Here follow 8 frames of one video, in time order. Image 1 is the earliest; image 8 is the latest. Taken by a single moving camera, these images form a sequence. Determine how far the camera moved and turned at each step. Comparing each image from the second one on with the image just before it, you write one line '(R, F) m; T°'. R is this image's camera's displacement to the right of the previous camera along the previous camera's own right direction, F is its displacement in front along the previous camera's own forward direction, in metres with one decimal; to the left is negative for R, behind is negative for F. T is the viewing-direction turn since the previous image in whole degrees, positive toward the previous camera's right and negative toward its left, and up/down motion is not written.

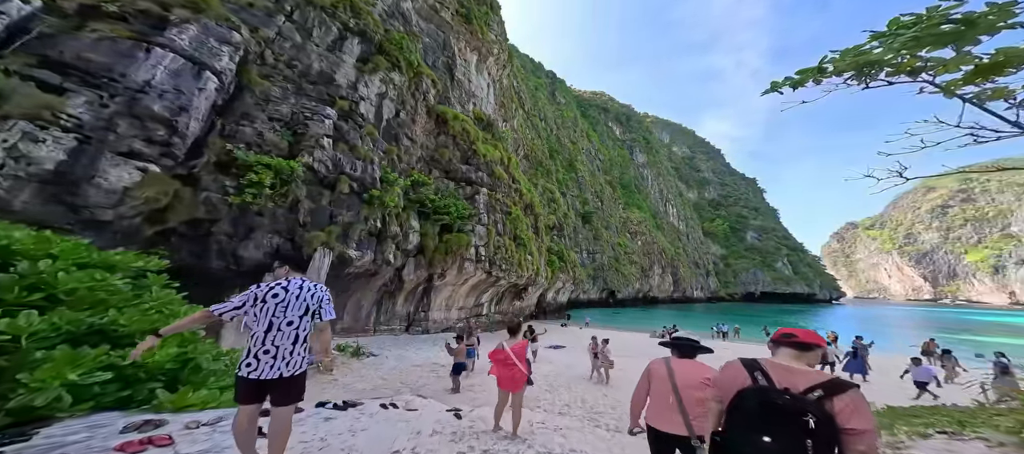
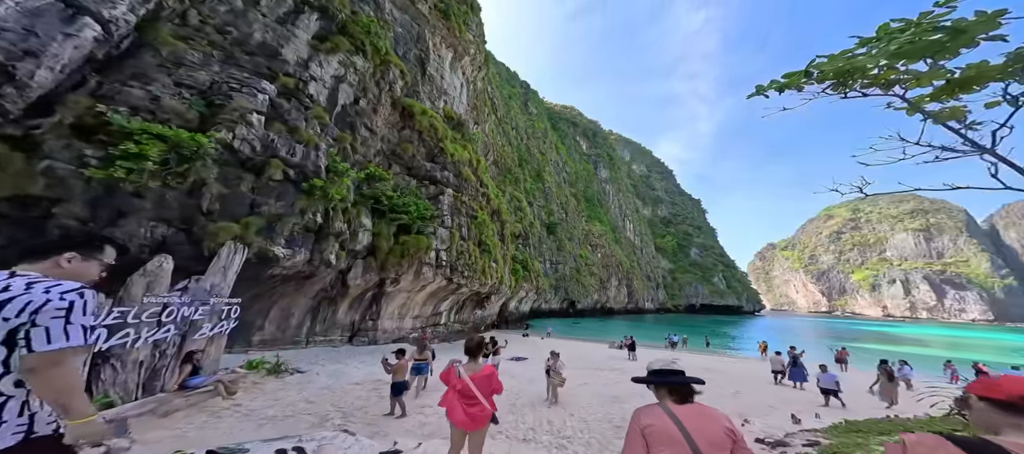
(+0.1, +0.7) m; +5°
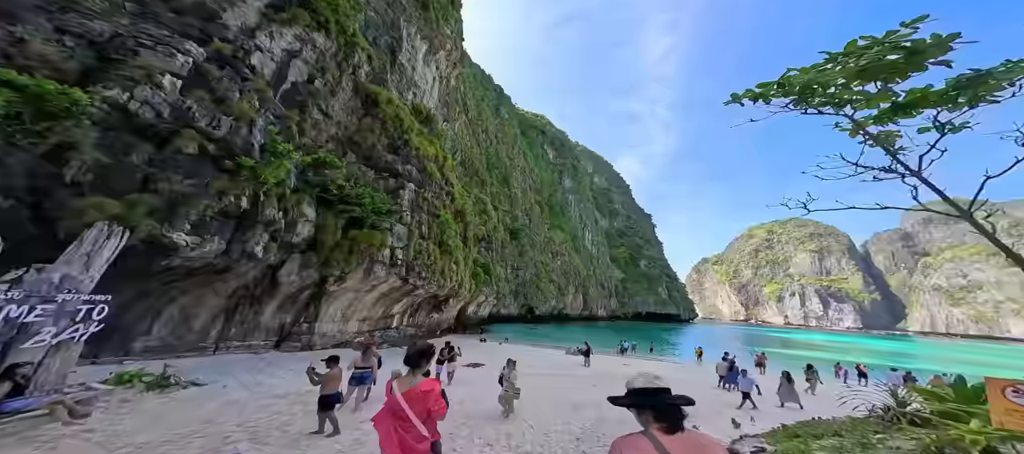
(+0.1, +0.6) m; +6°
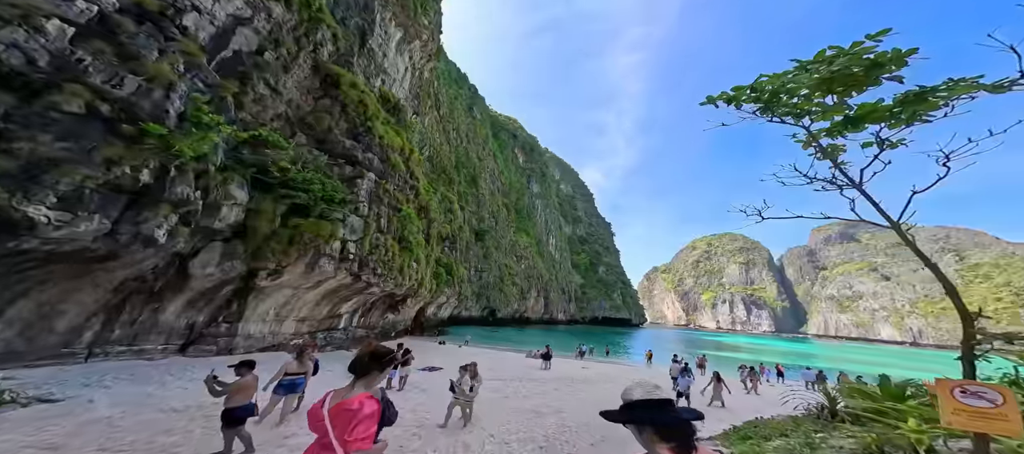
(0.0, +0.7) m; +6°
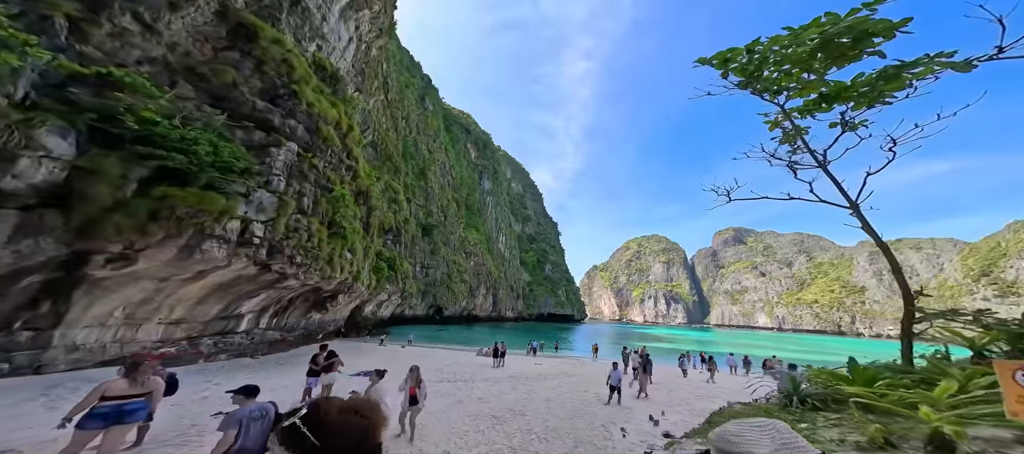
(0.0, +1.5) m; +8°
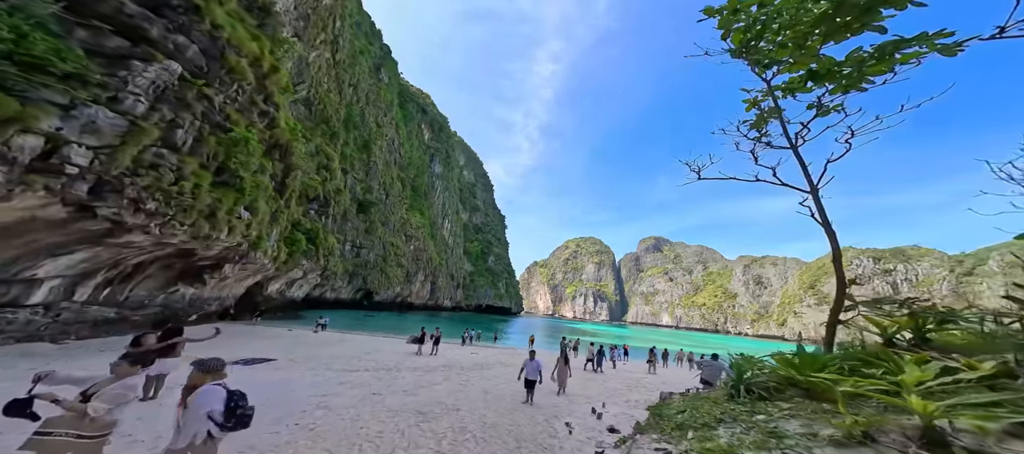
(+0.2, +1.5) m; +10°
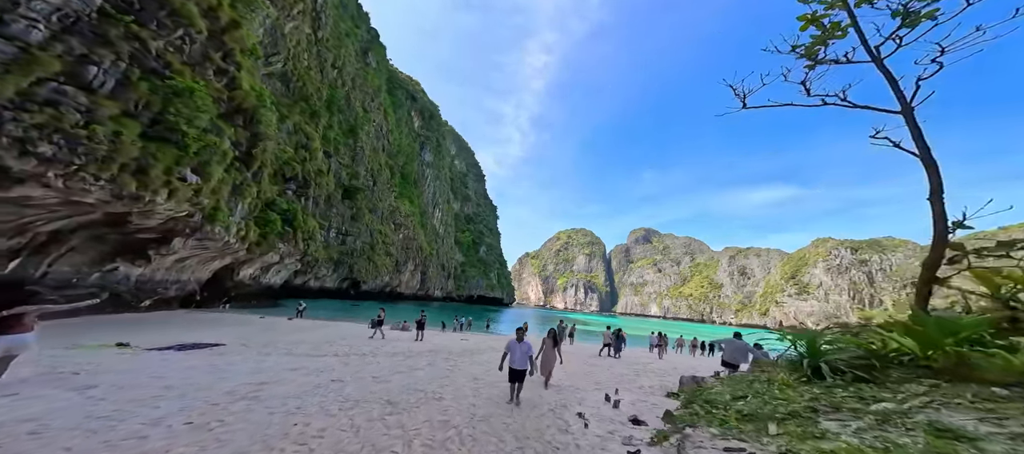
(-0.1, +1.8) m; +1°
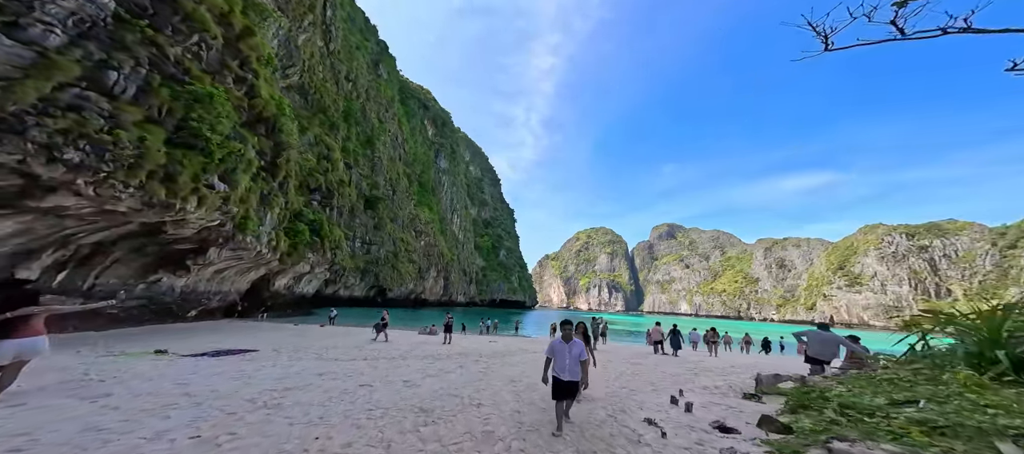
(-0.4, +1.2) m; -4°
